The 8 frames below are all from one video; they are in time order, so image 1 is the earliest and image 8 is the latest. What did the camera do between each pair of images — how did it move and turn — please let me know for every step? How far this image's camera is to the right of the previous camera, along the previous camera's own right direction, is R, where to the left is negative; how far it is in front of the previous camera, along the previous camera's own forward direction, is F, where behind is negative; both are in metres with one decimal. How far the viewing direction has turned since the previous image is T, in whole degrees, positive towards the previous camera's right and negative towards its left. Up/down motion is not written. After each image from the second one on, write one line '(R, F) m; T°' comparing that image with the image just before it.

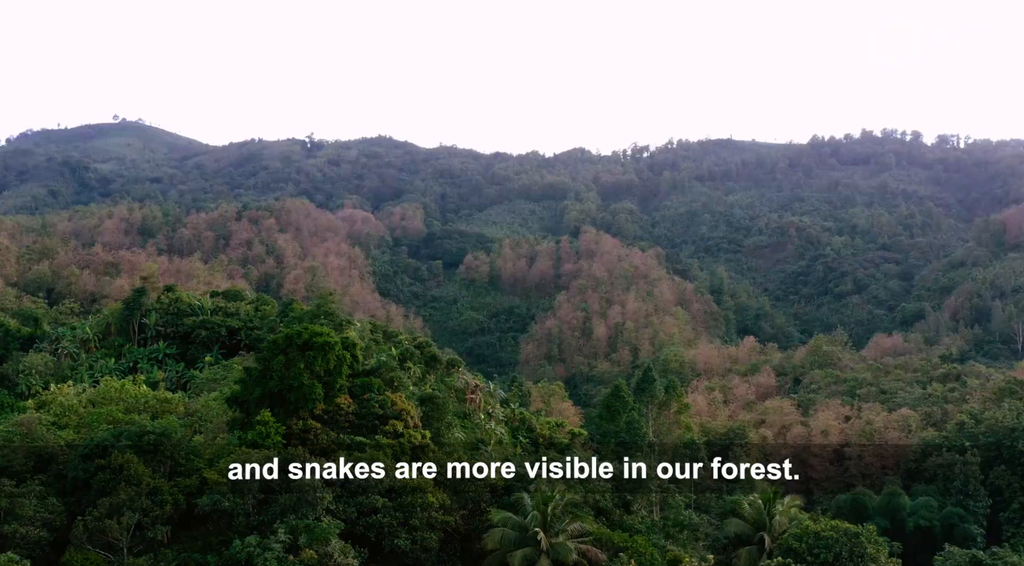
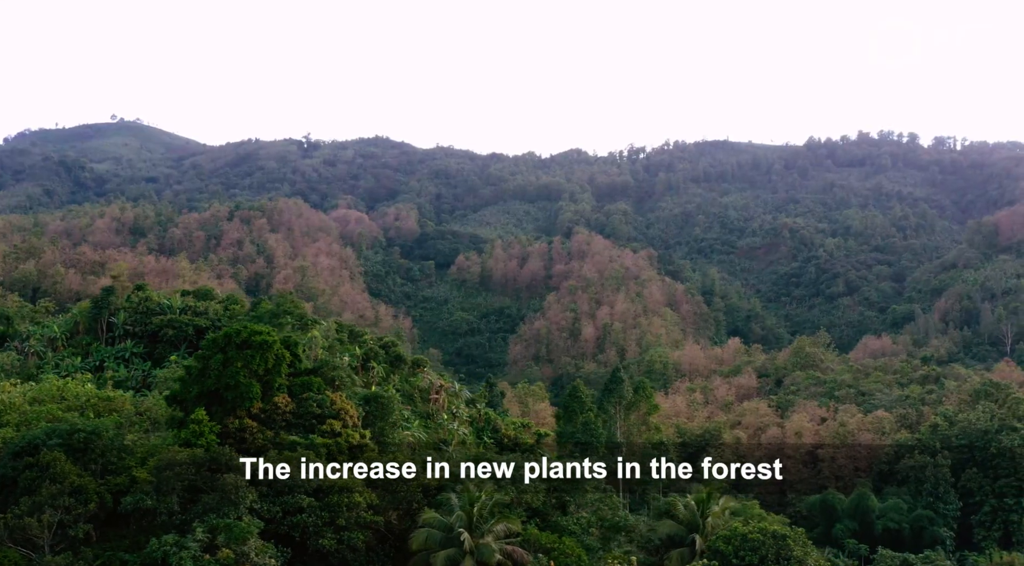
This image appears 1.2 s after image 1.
(+1.1, +0.1) m; 0°
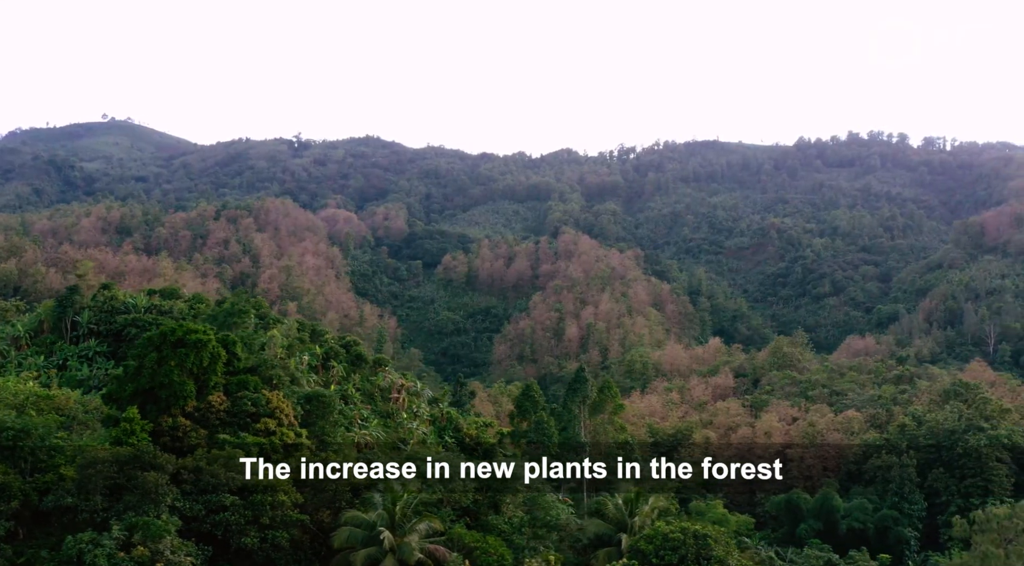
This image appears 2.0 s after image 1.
(+1.1, 0.0) m; 0°
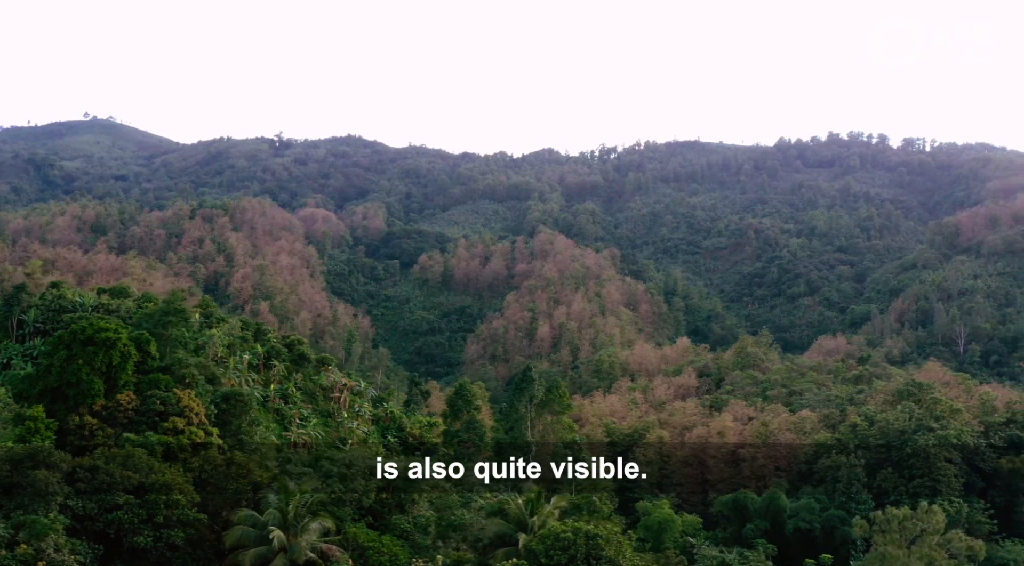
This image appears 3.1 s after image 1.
(+1.4, 0.0) m; 0°
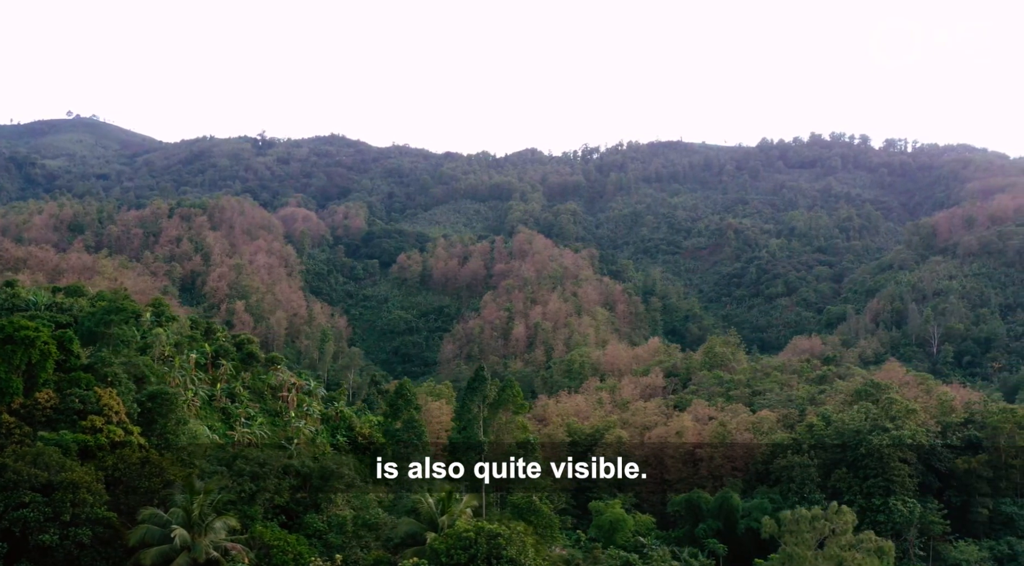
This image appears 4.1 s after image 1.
(+1.2, 0.0) m; 0°
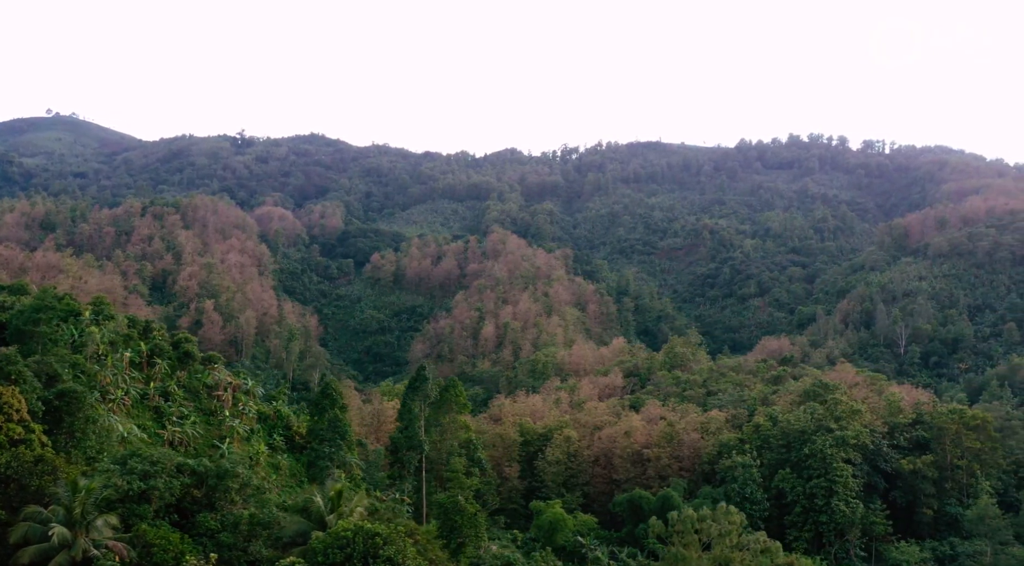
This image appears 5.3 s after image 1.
(+1.5, 0.0) m; 0°
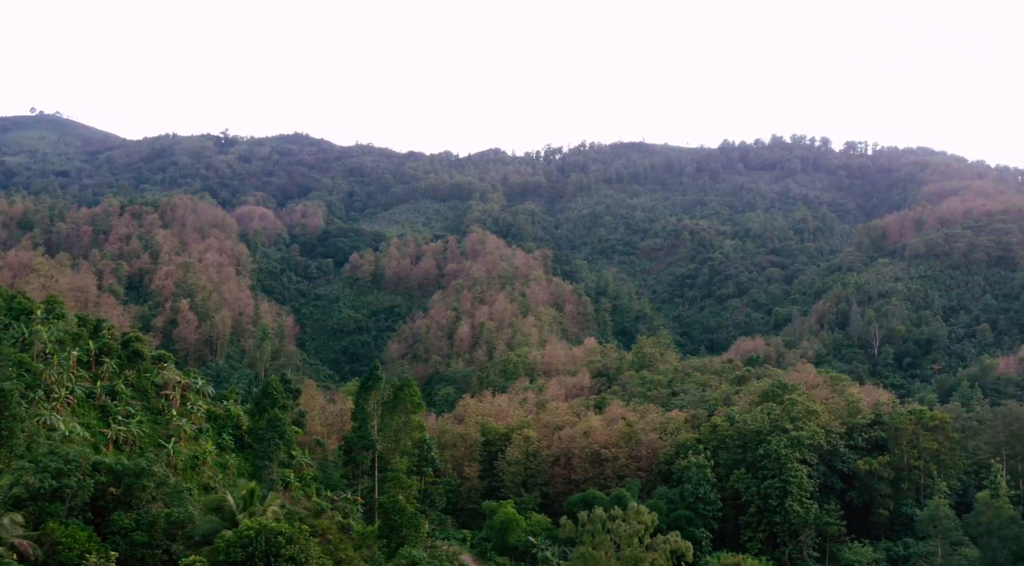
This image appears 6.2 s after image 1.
(+1.2, 0.0) m; 0°
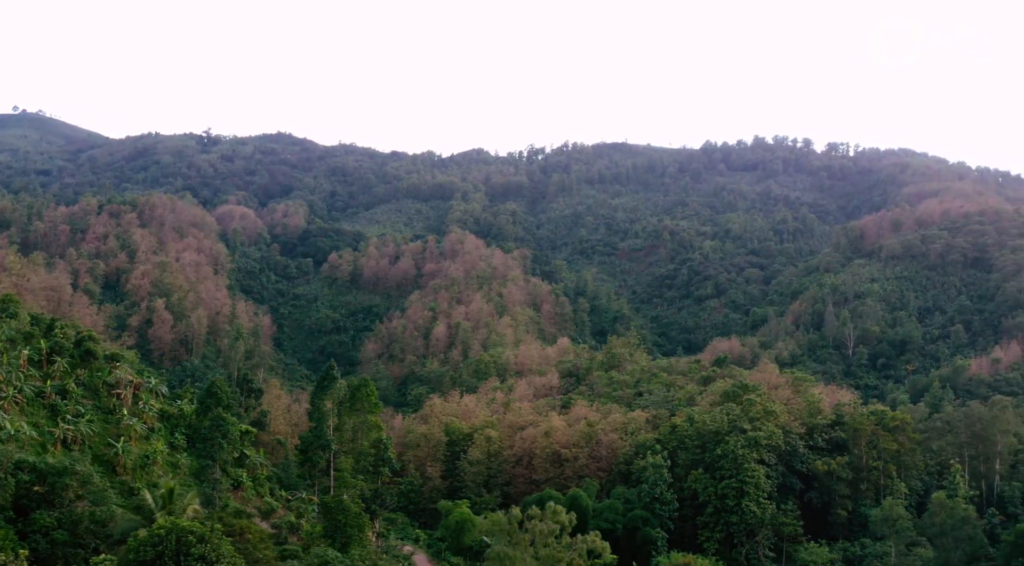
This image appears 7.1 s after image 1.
(+1.1, 0.0) m; 0°
